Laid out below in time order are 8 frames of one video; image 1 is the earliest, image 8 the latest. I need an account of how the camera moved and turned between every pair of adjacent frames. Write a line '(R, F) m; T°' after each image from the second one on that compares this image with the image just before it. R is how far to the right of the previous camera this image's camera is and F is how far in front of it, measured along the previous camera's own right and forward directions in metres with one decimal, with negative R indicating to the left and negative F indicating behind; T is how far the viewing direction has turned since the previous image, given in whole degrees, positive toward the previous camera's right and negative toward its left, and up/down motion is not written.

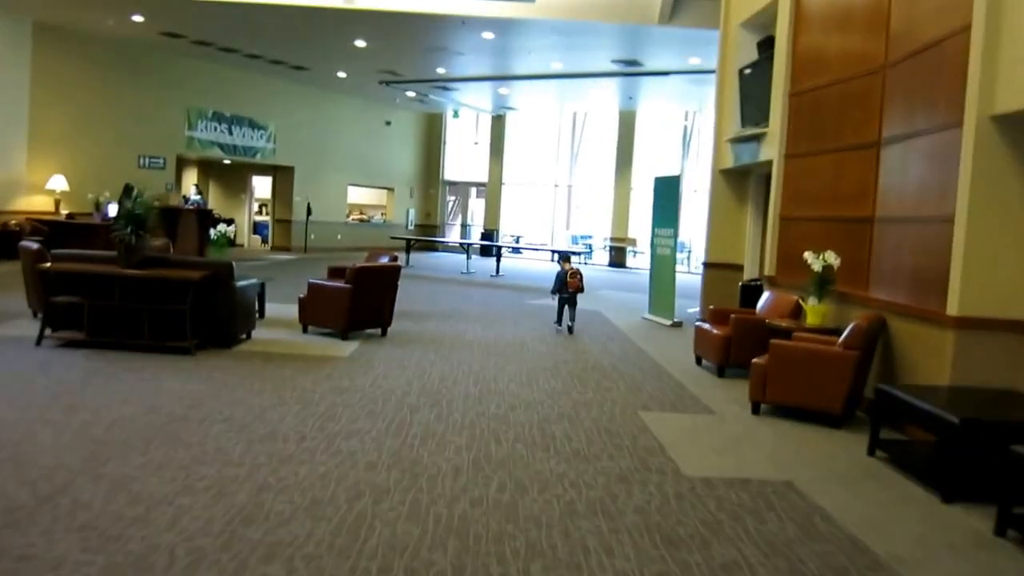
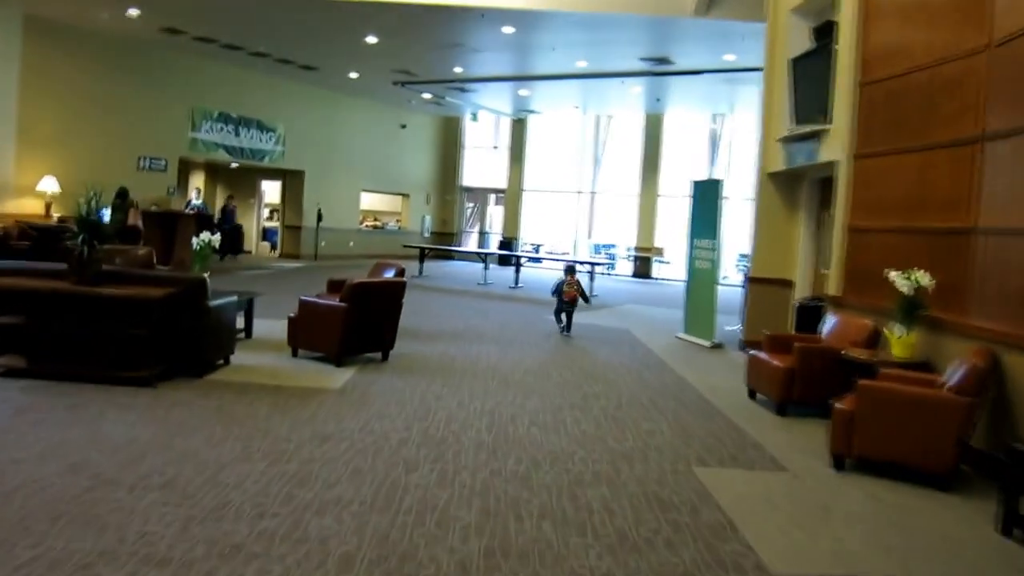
(0.0, +1.0) m; -1°
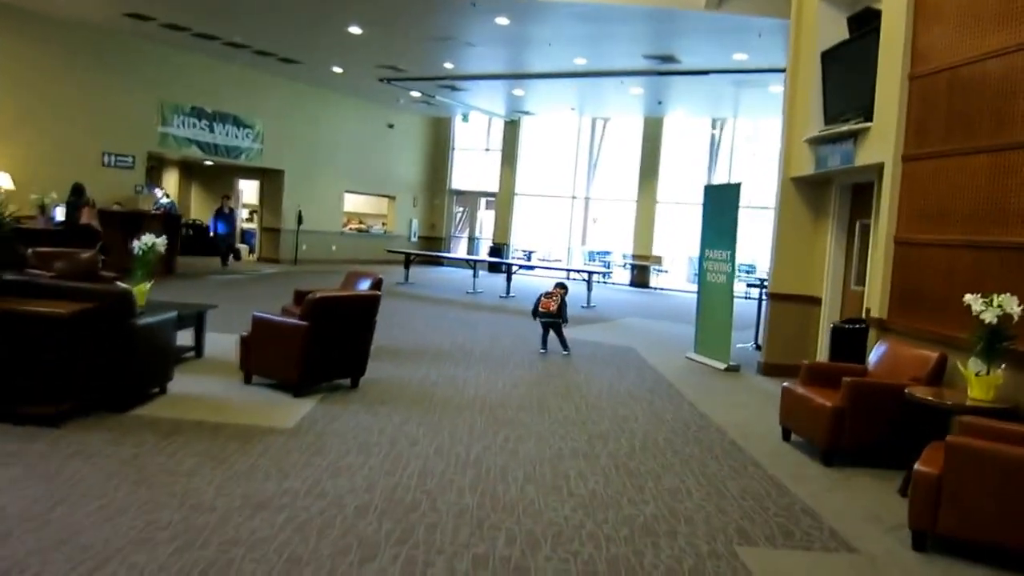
(0.0, +1.0) m; +1°
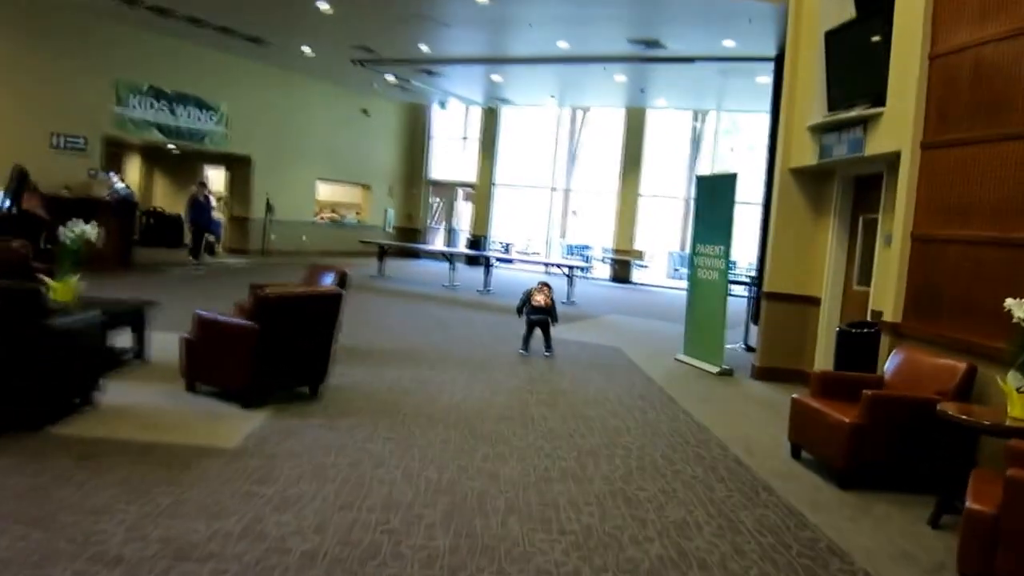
(0.0, +0.6) m; +2°
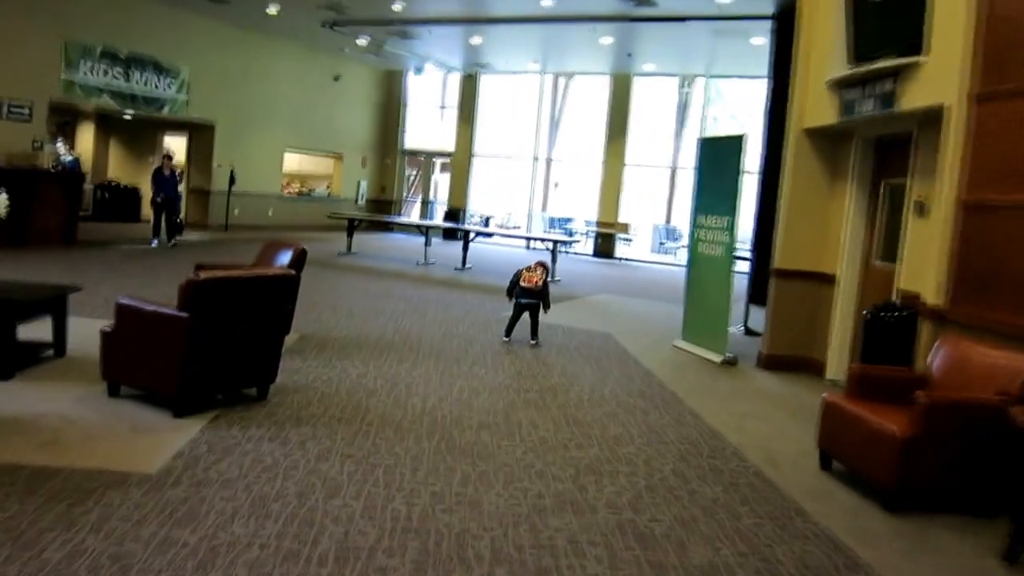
(0.0, +0.7) m; +2°
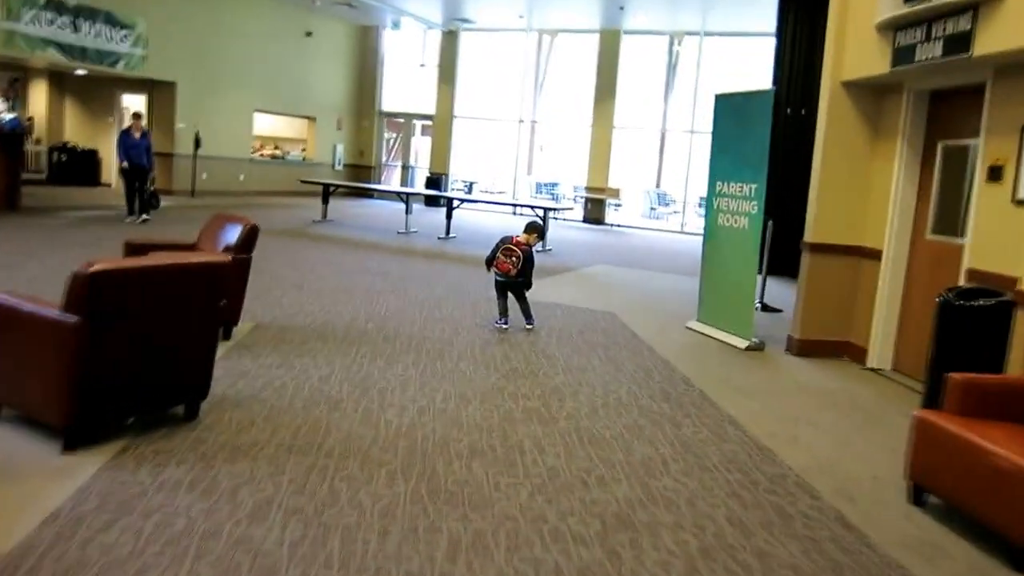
(-0.1, +1.0) m; +1°
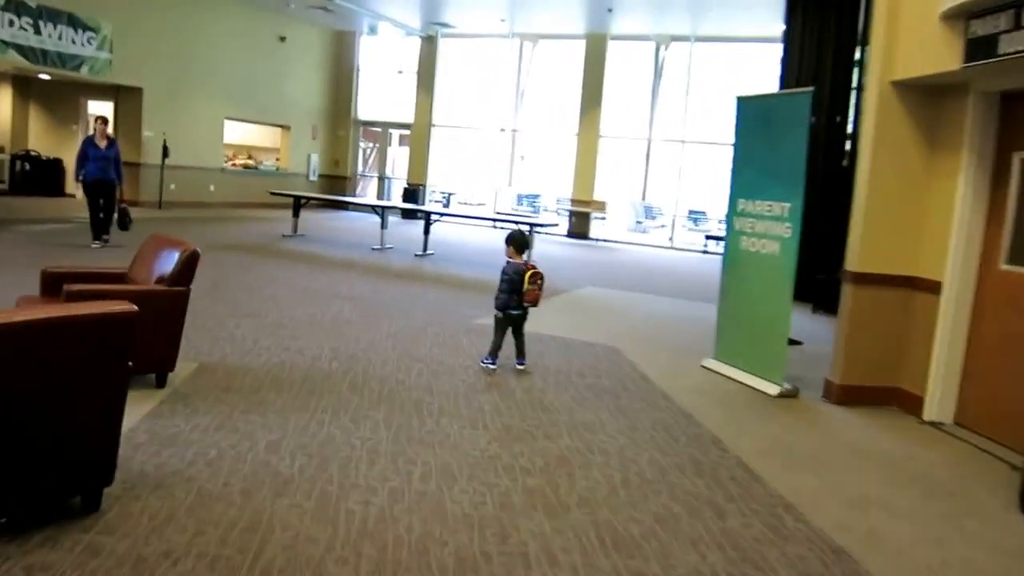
(-0.1, +0.8) m; +2°
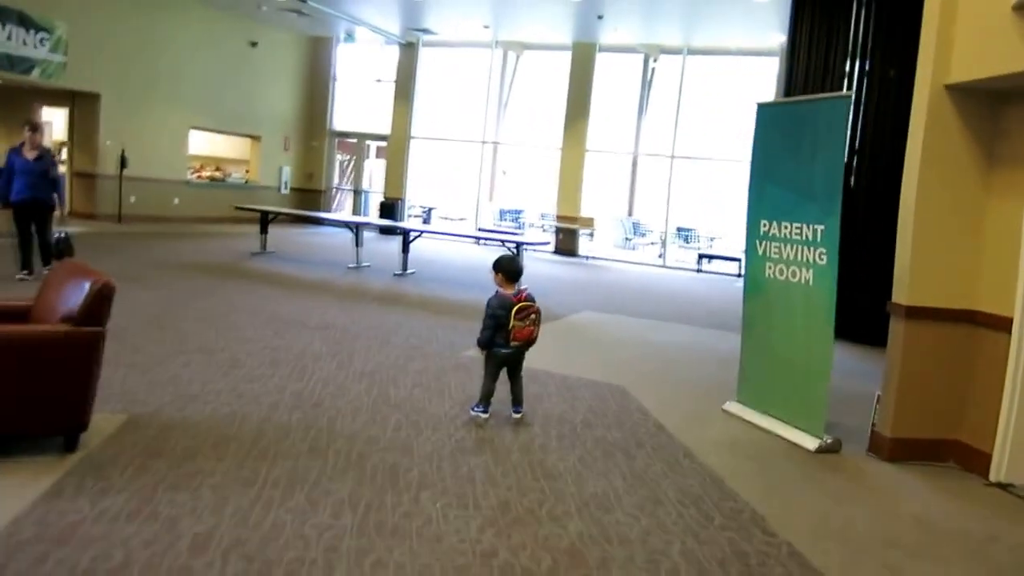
(-0.1, +0.8) m; +2°
